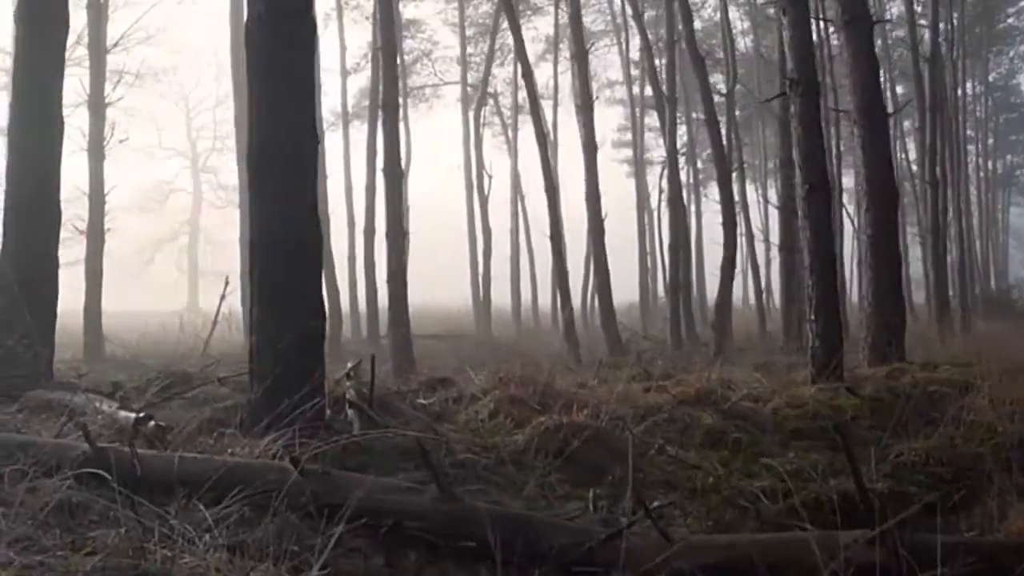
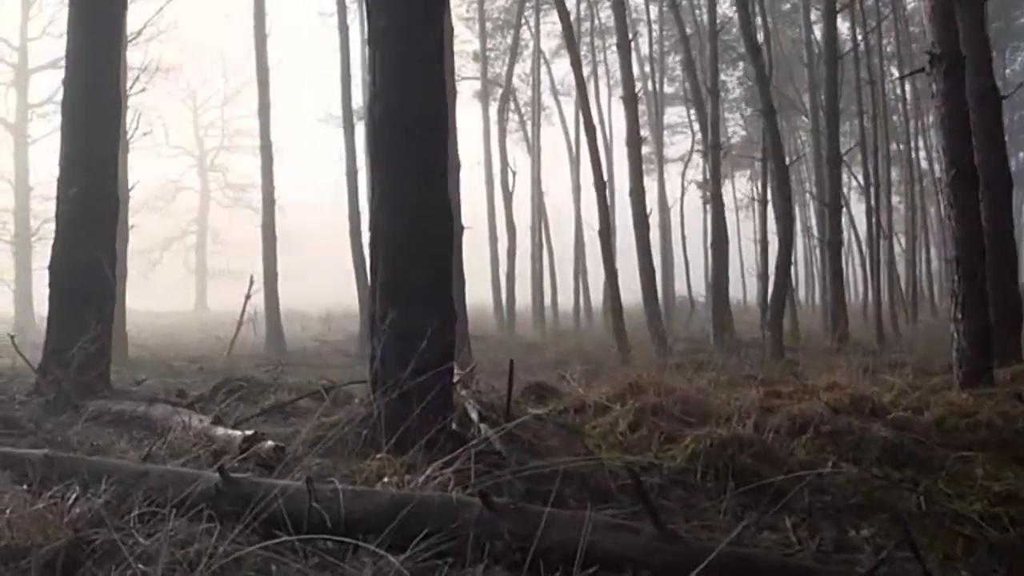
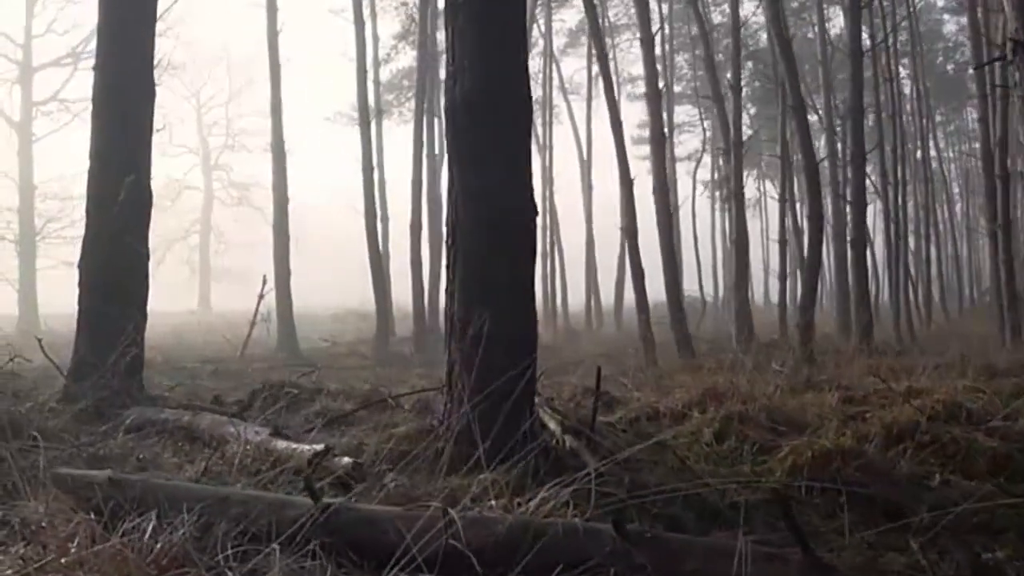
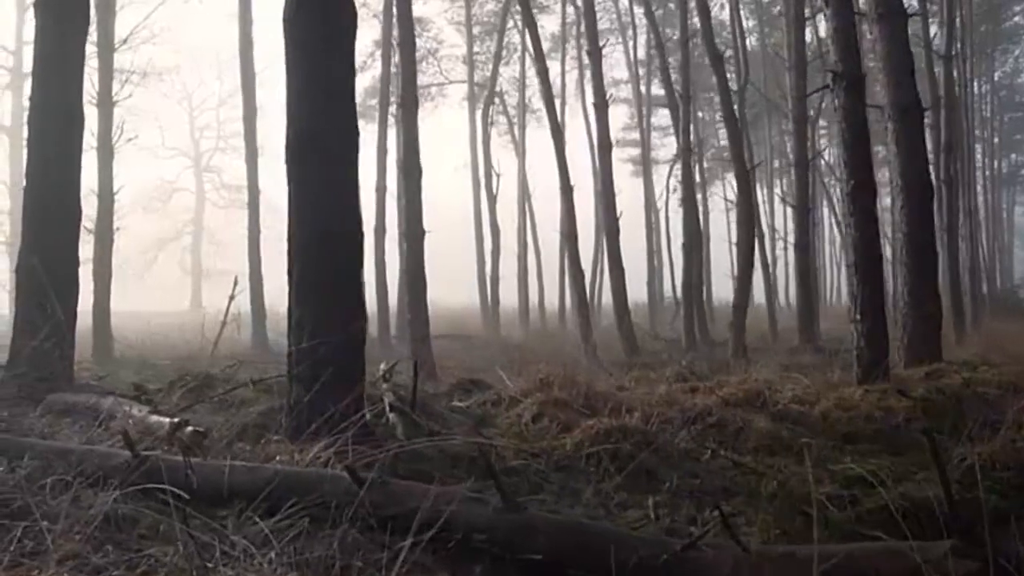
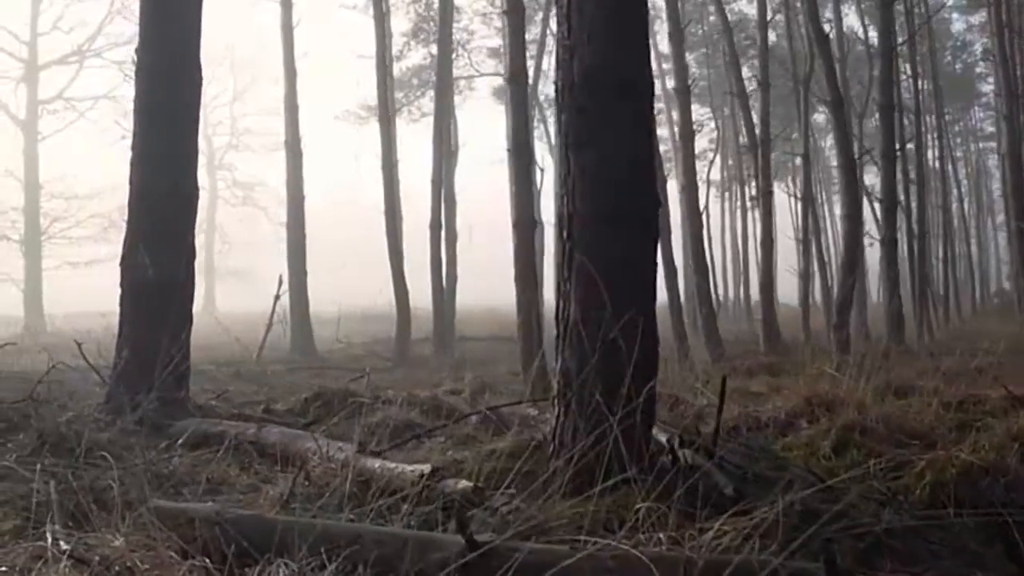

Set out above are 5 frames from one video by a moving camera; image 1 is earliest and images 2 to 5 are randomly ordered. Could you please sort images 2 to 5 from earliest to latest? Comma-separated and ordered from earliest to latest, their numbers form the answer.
4, 2, 3, 5
